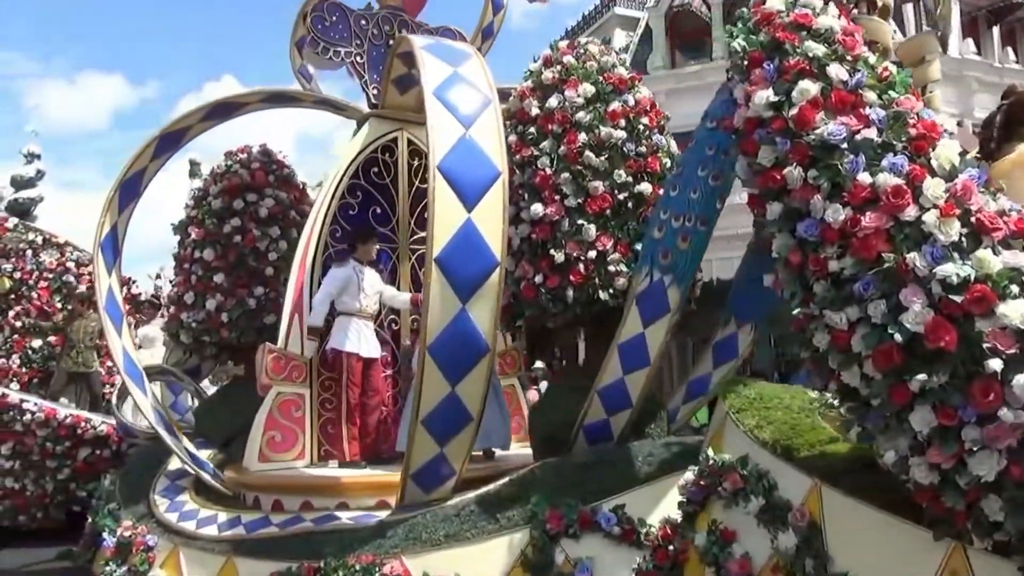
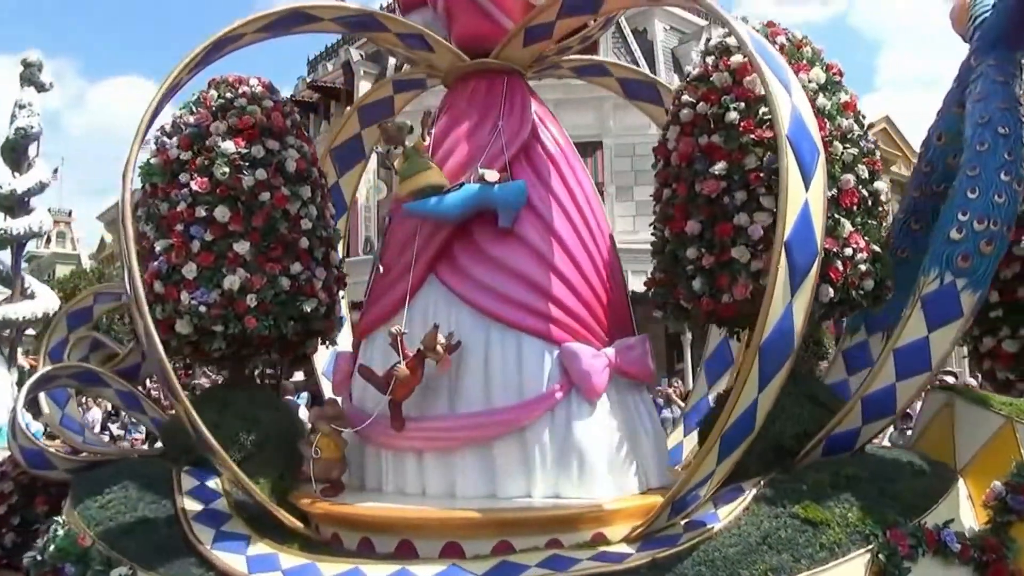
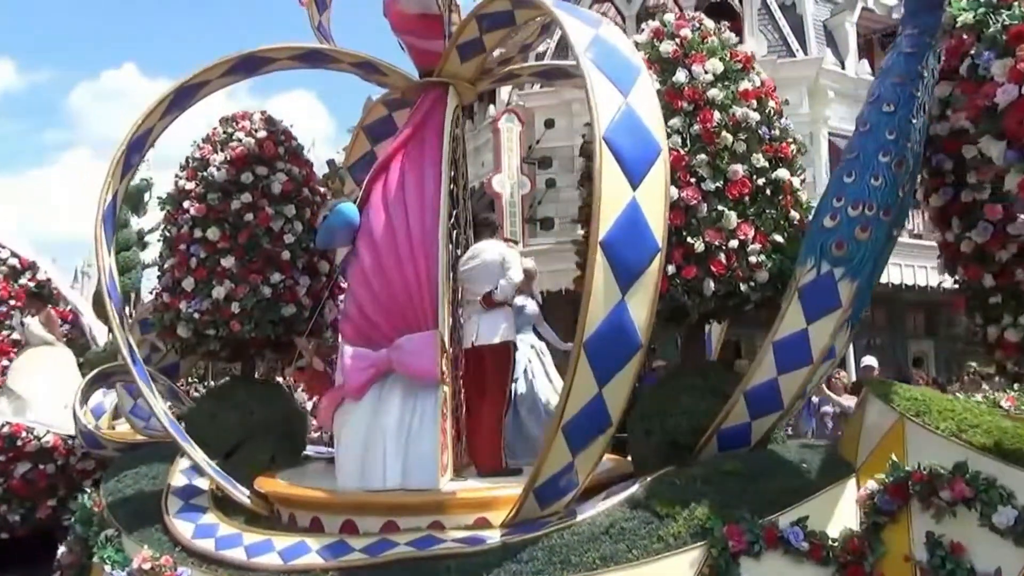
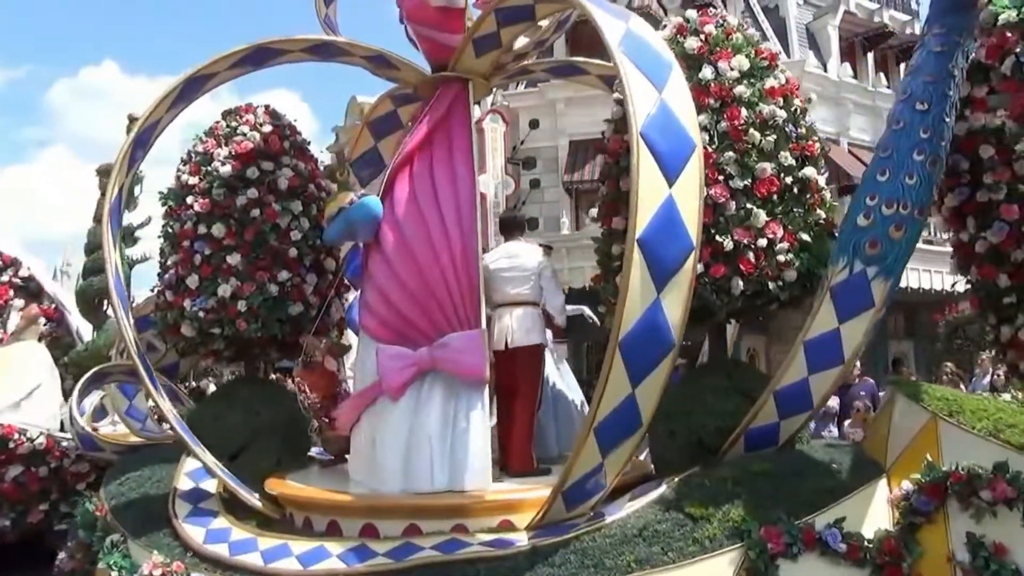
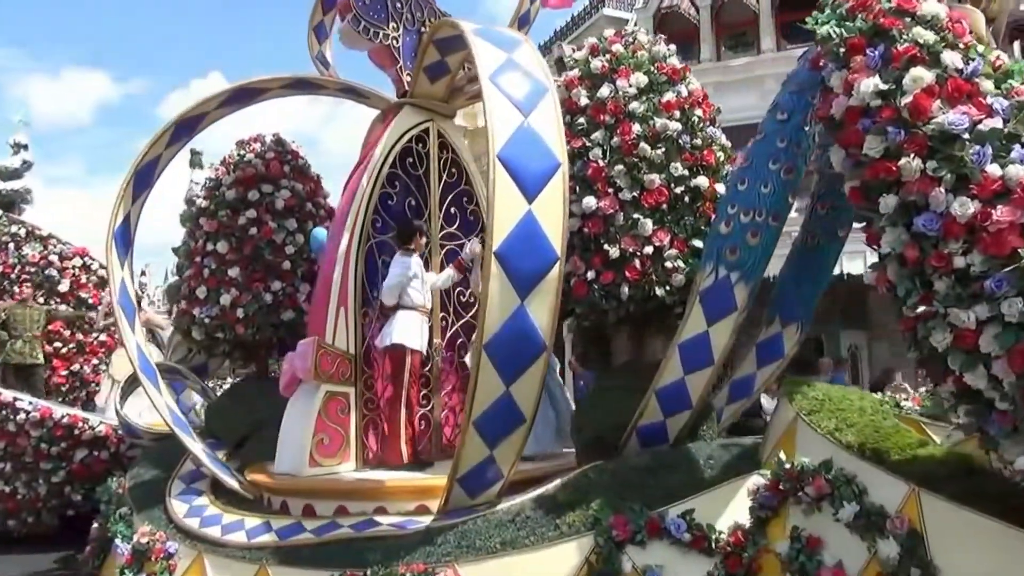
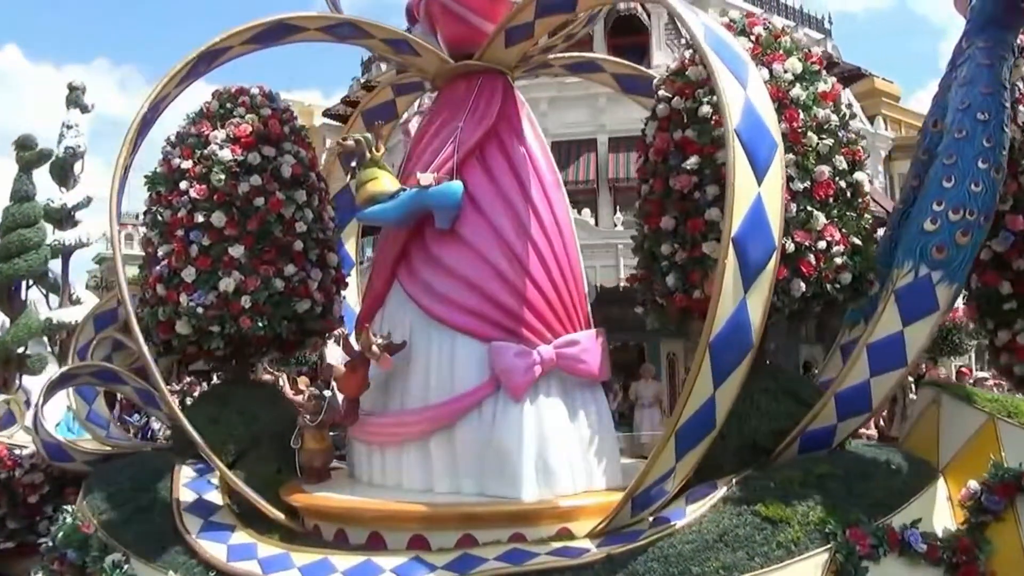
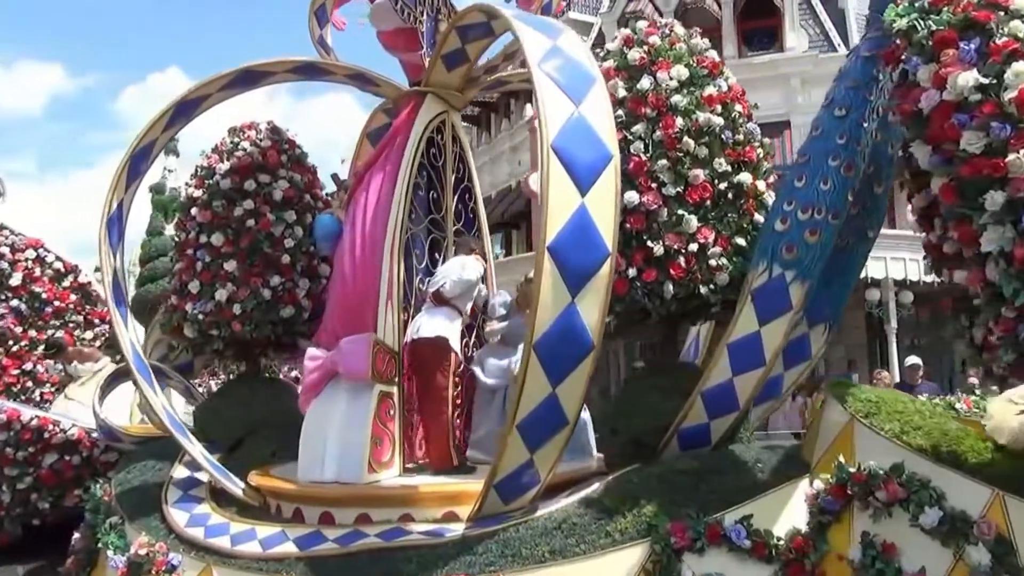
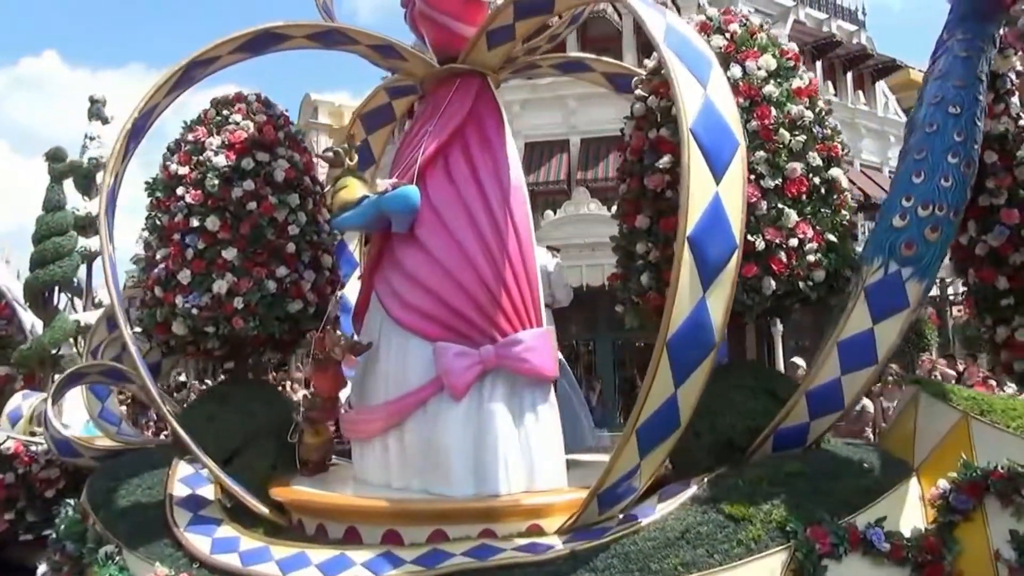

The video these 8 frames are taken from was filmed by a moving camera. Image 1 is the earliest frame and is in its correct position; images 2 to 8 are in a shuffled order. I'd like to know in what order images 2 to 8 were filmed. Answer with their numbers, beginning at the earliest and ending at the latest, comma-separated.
5, 7, 3, 4, 8, 6, 2
